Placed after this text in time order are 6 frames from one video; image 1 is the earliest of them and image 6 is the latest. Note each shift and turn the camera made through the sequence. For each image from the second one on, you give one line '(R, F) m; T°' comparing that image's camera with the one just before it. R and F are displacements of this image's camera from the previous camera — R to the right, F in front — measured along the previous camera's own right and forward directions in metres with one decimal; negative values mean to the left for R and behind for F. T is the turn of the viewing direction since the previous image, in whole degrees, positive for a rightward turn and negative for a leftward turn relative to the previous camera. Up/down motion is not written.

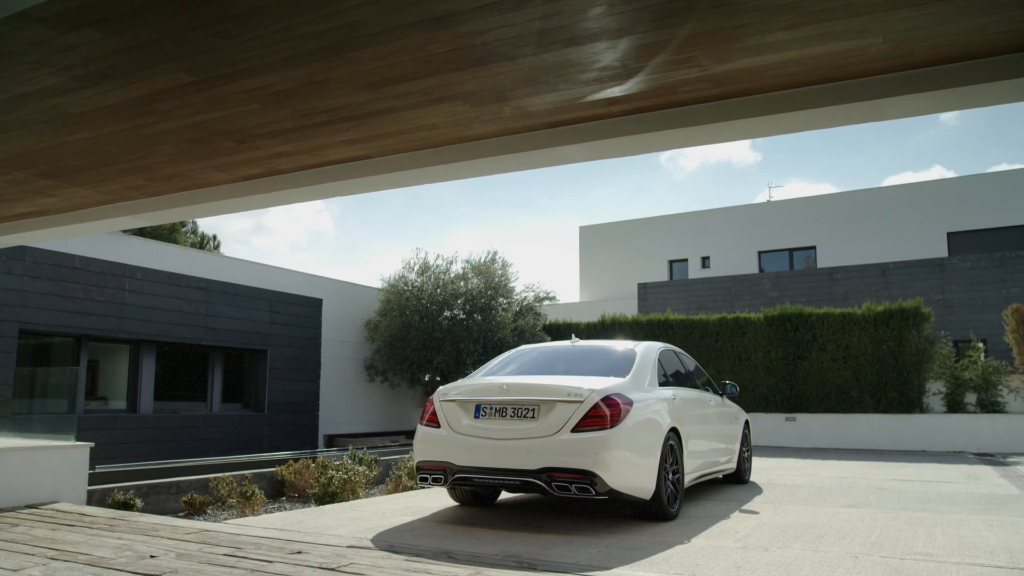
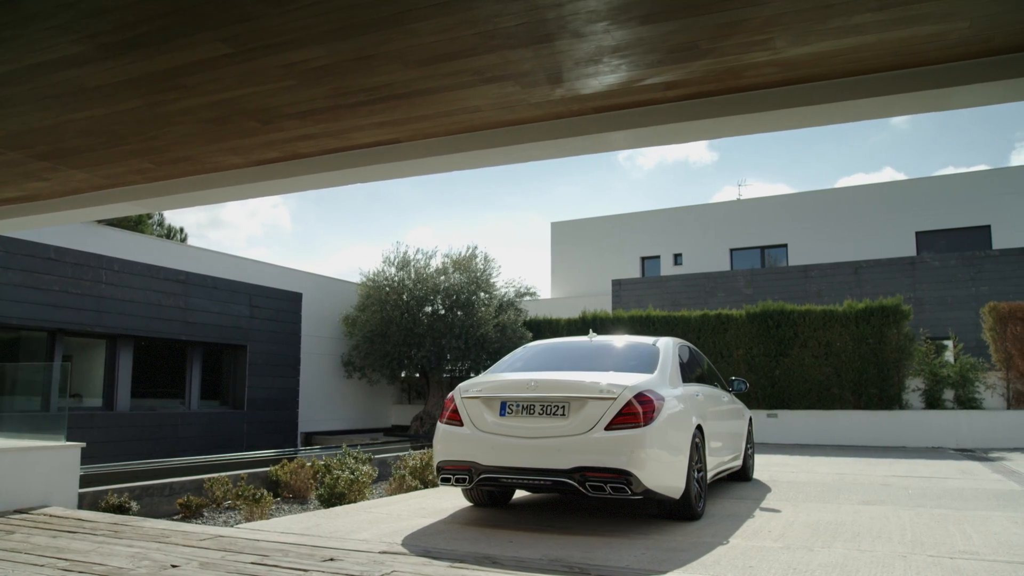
(-0.5, +0.2) m; +3°
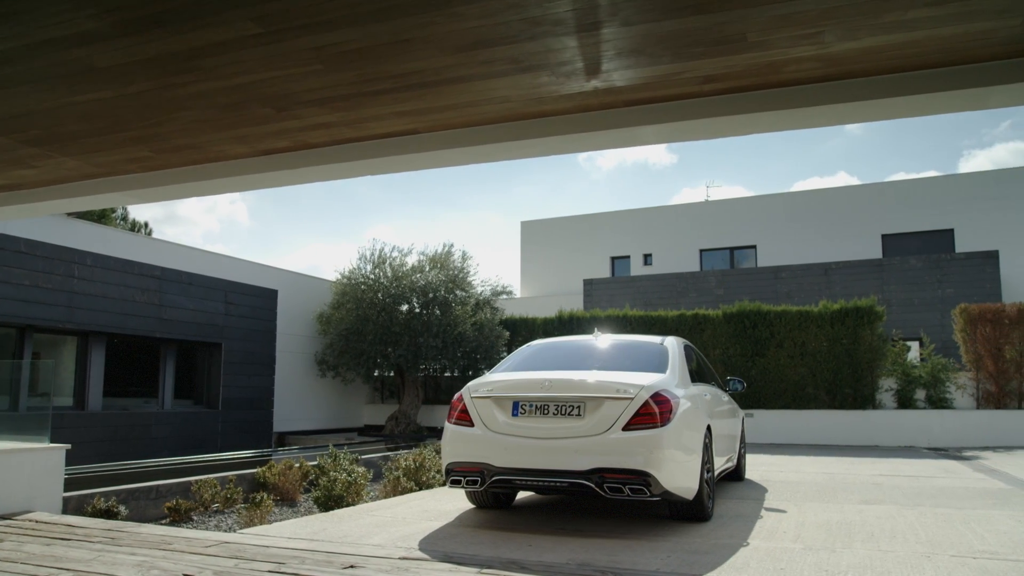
(-0.4, +0.1) m; +3°
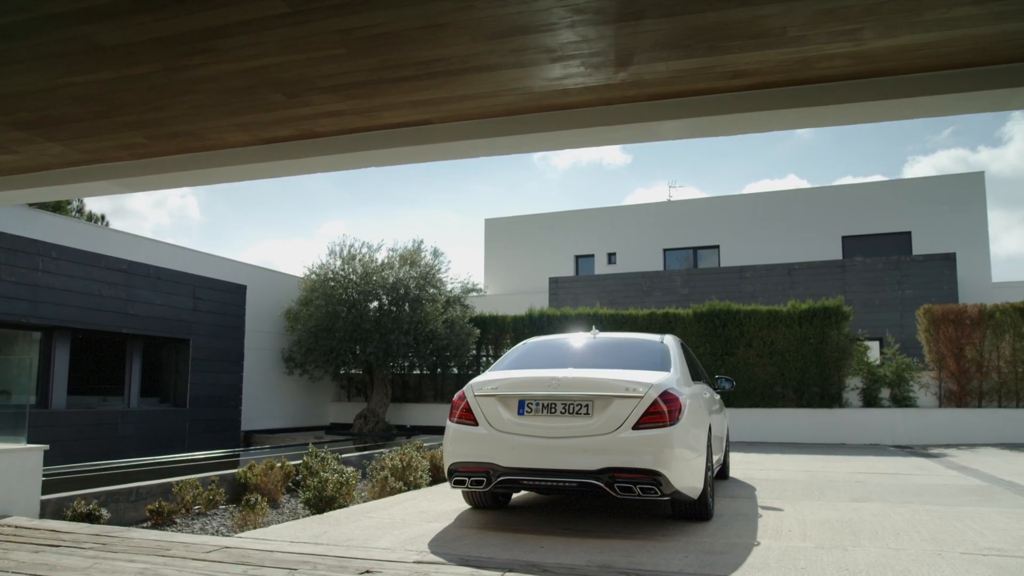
(-0.3, +0.1) m; +3°
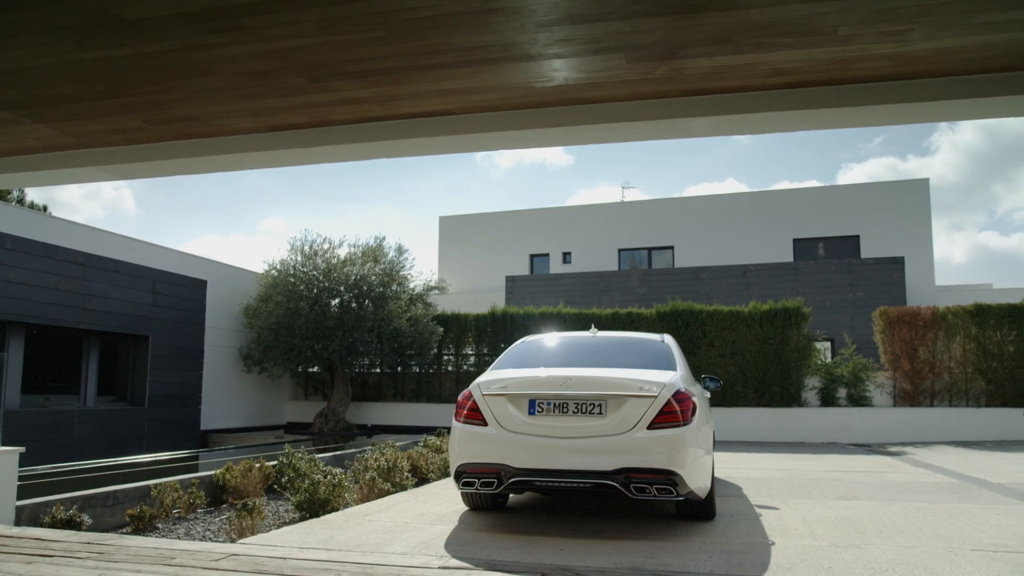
(-0.4, +0.1) m; +4°
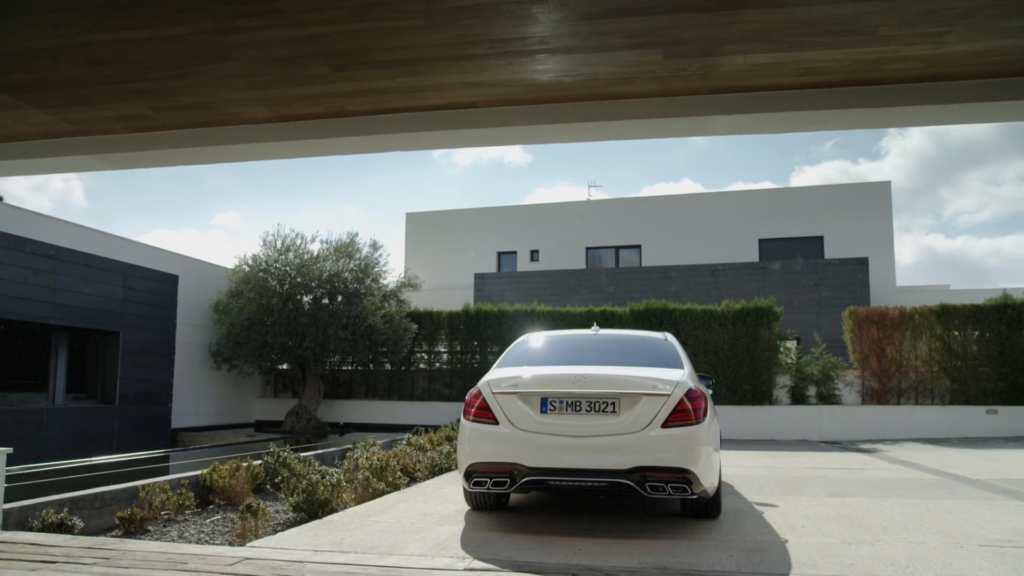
(-0.3, +0.1) m; +3°
